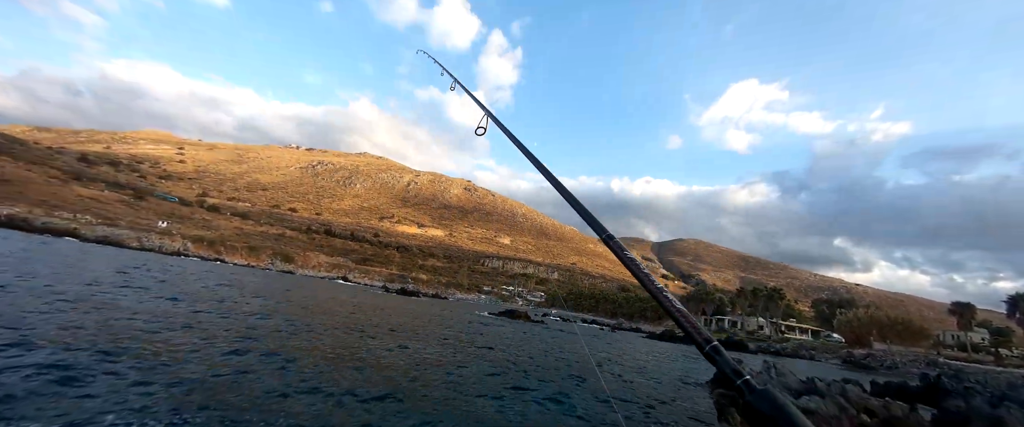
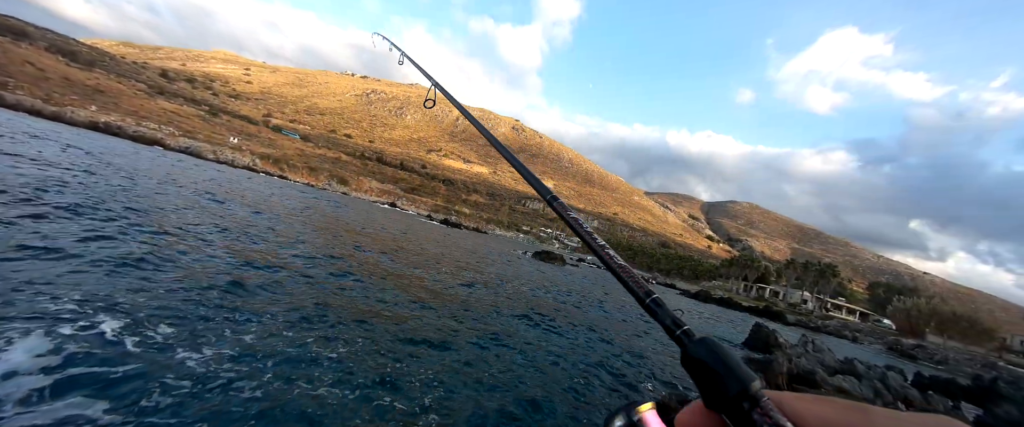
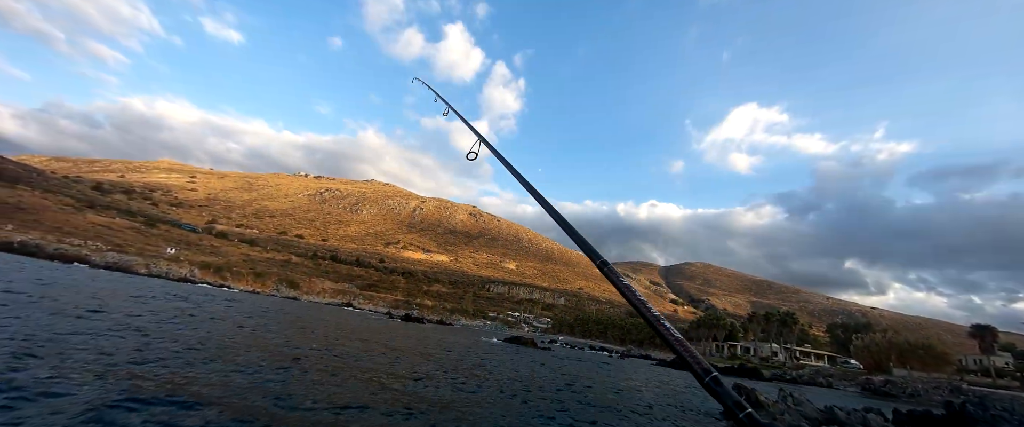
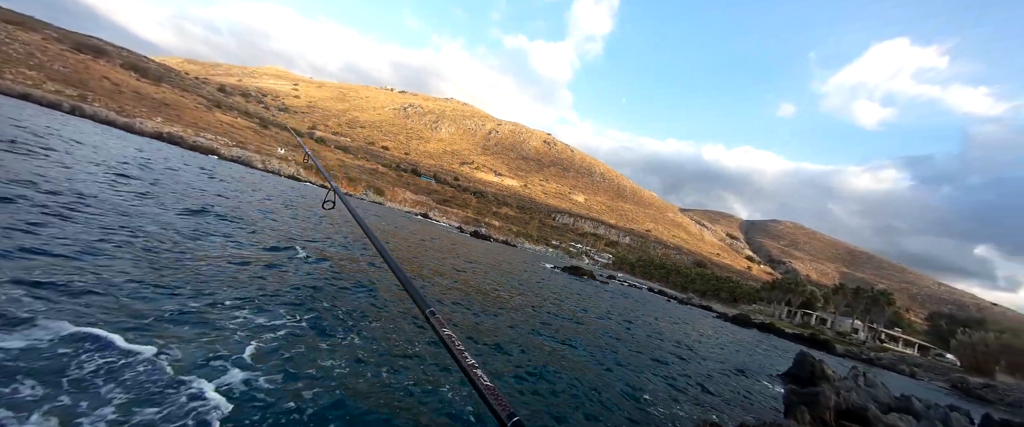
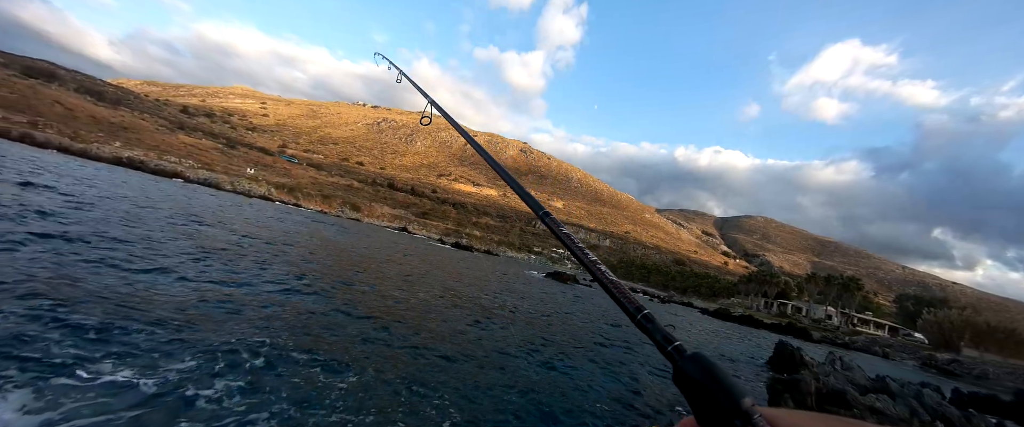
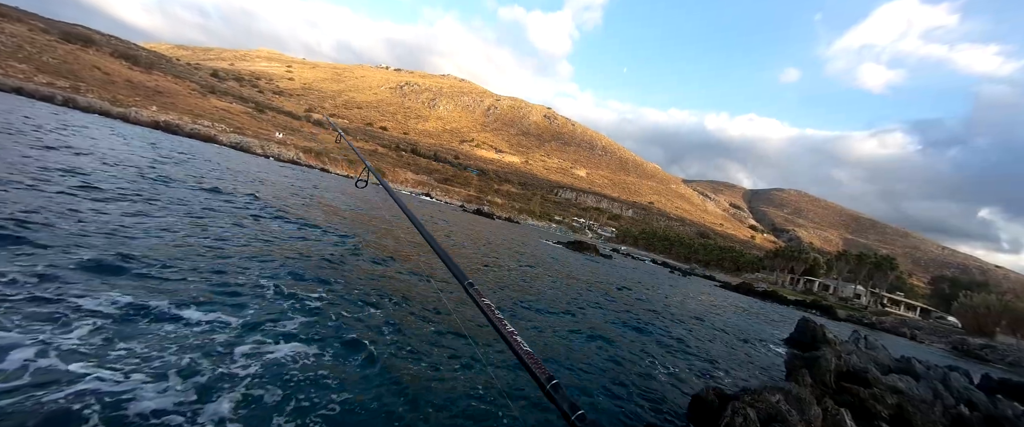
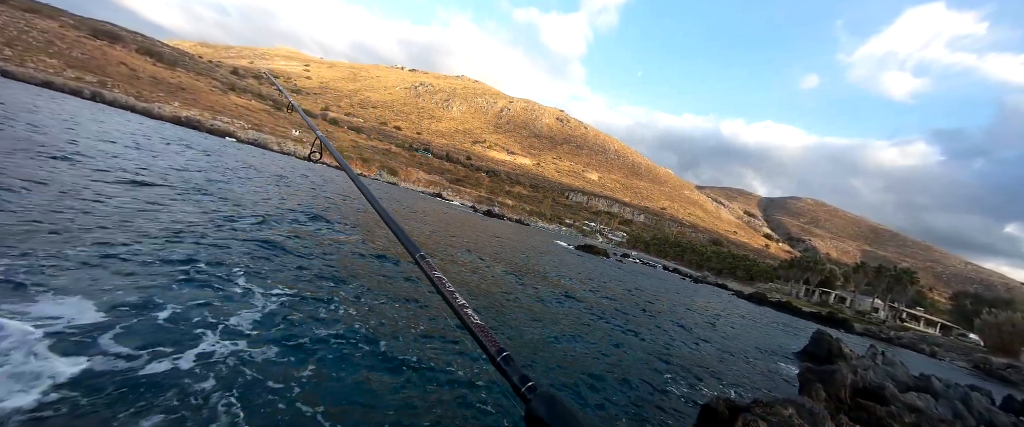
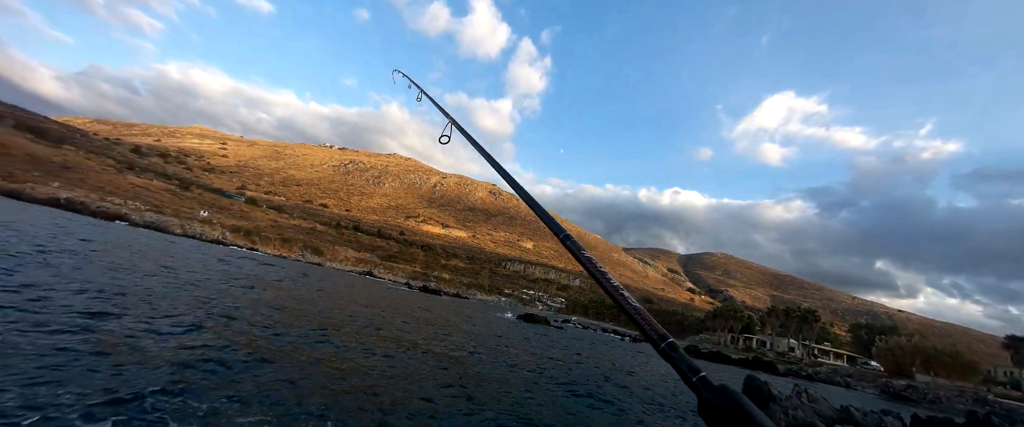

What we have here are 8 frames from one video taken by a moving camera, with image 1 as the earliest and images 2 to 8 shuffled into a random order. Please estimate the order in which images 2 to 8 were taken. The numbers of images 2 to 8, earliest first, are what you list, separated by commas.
3, 8, 5, 2, 7, 4, 6
